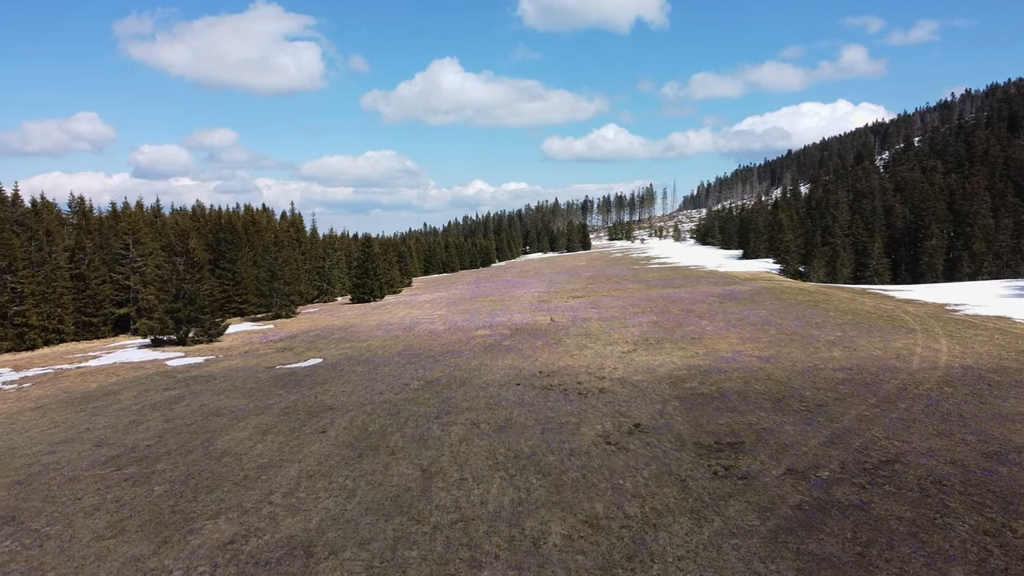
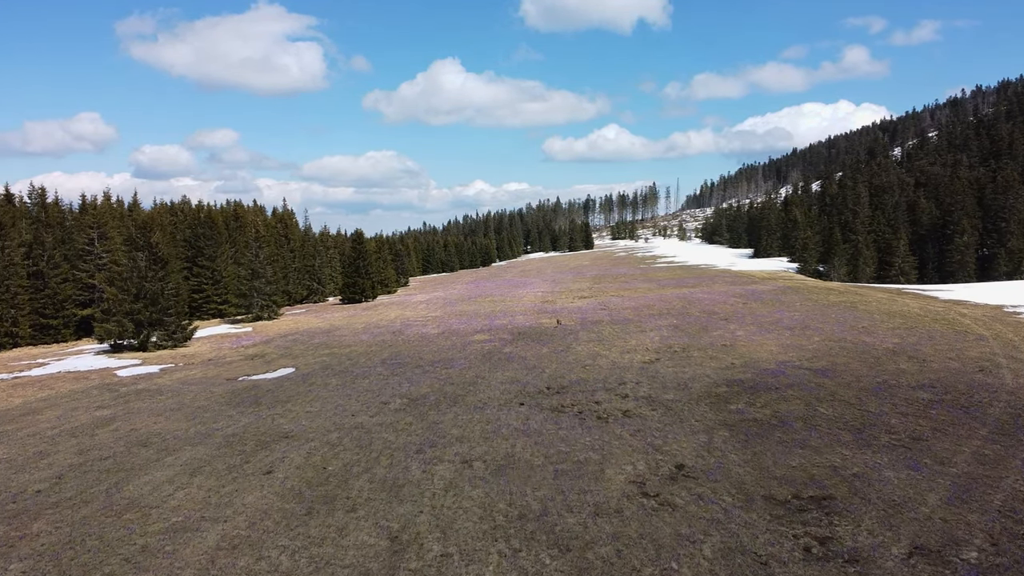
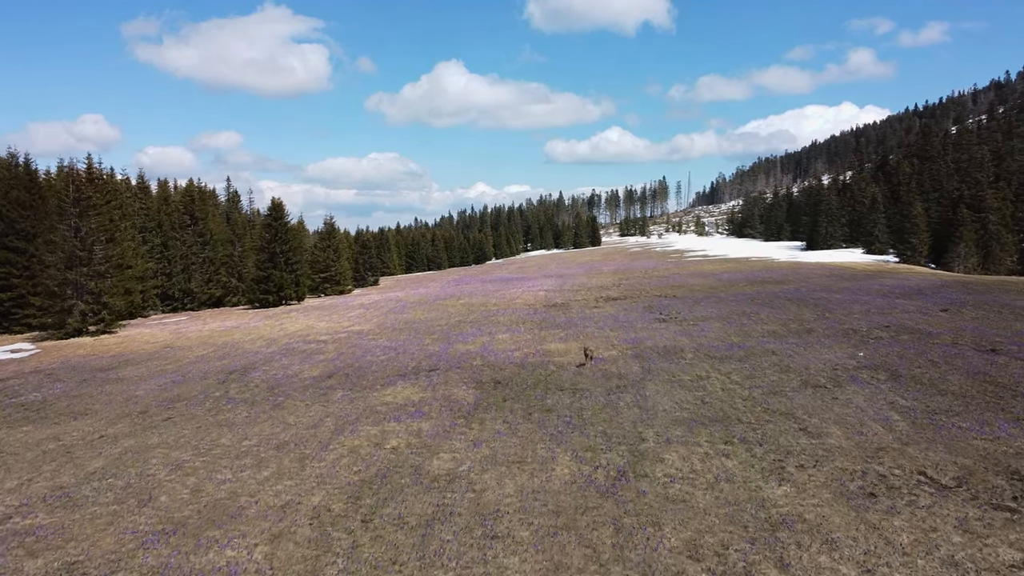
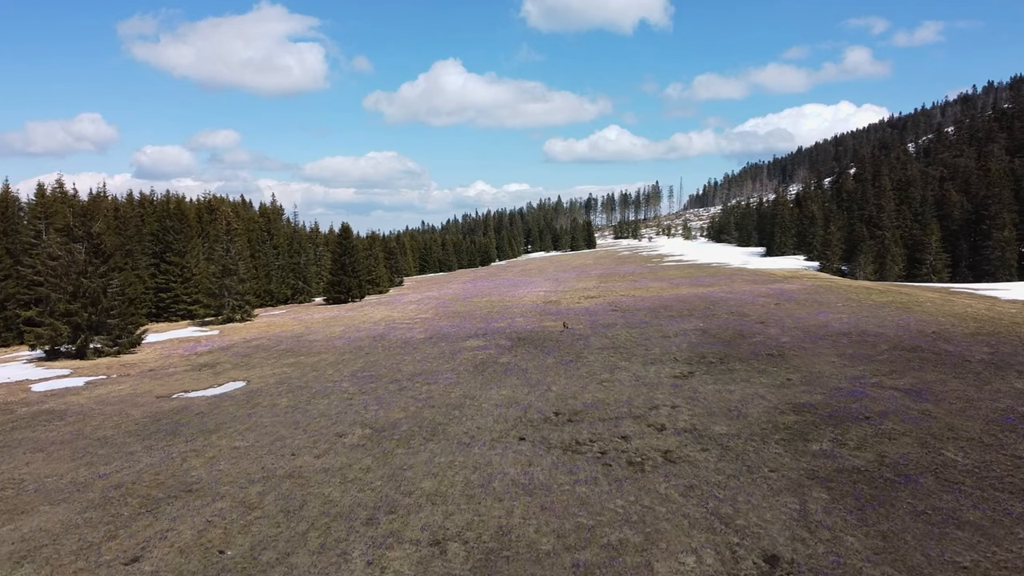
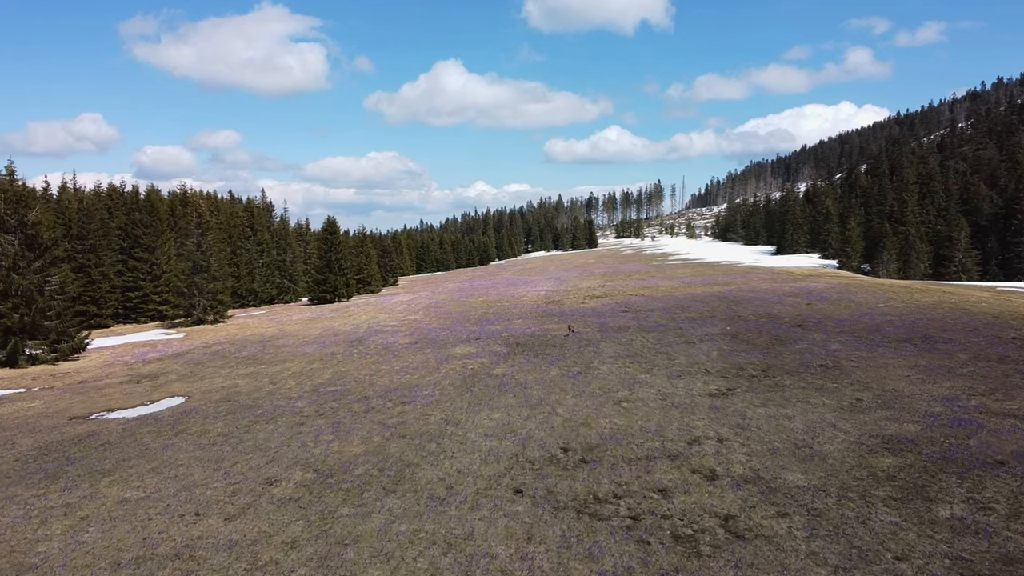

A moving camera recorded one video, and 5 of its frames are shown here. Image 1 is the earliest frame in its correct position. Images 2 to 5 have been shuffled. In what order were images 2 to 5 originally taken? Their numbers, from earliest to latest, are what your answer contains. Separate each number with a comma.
2, 4, 5, 3
